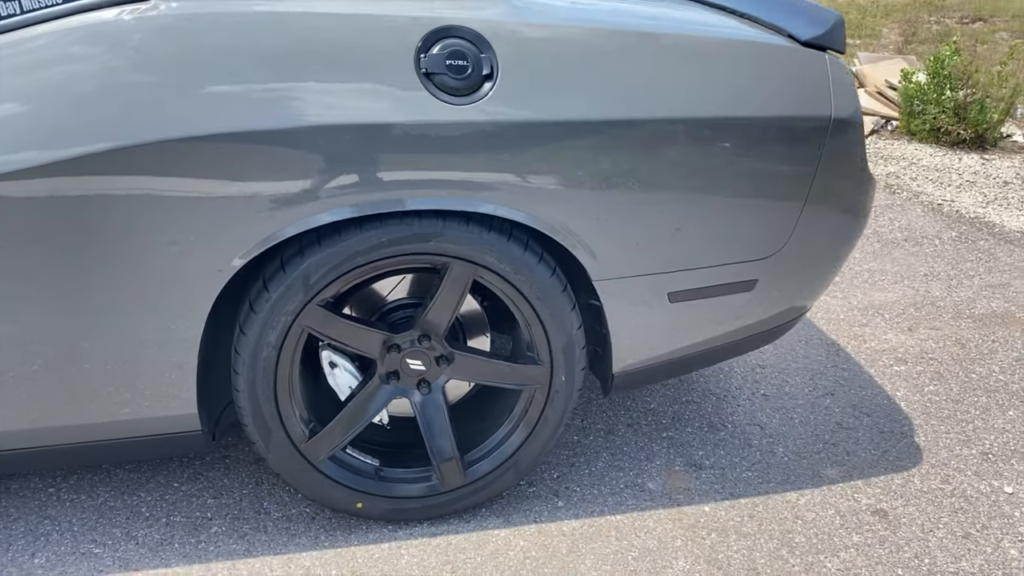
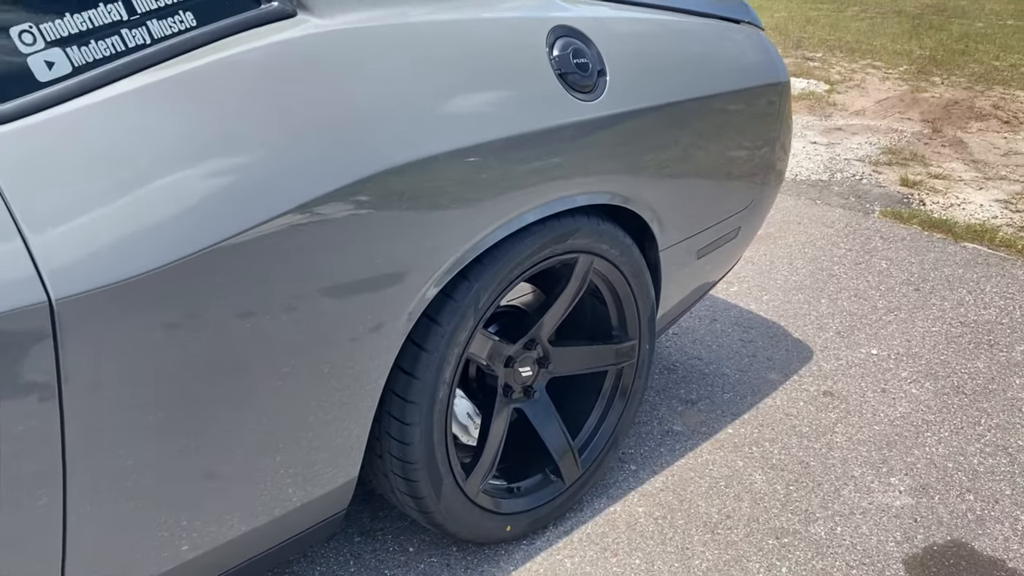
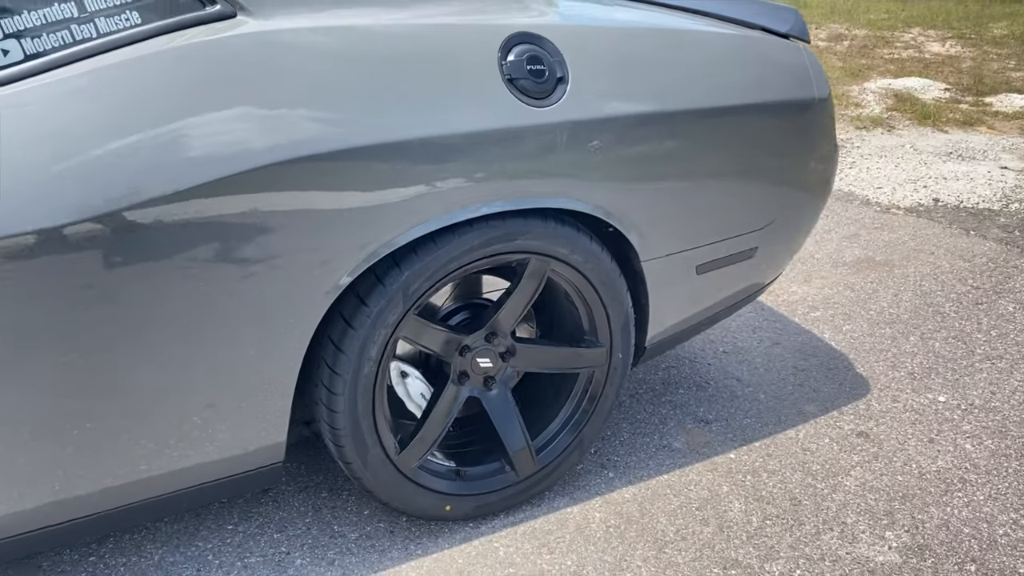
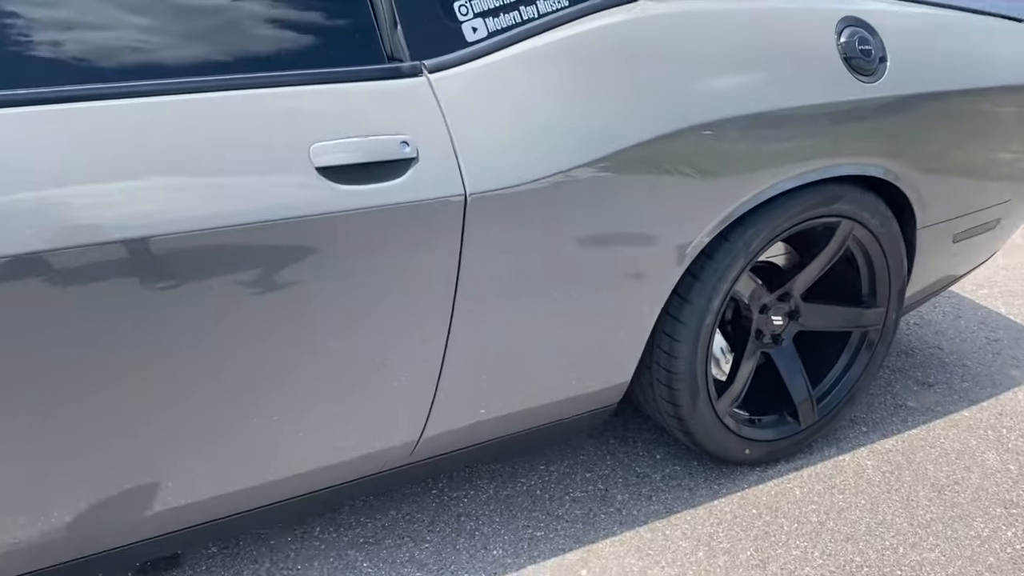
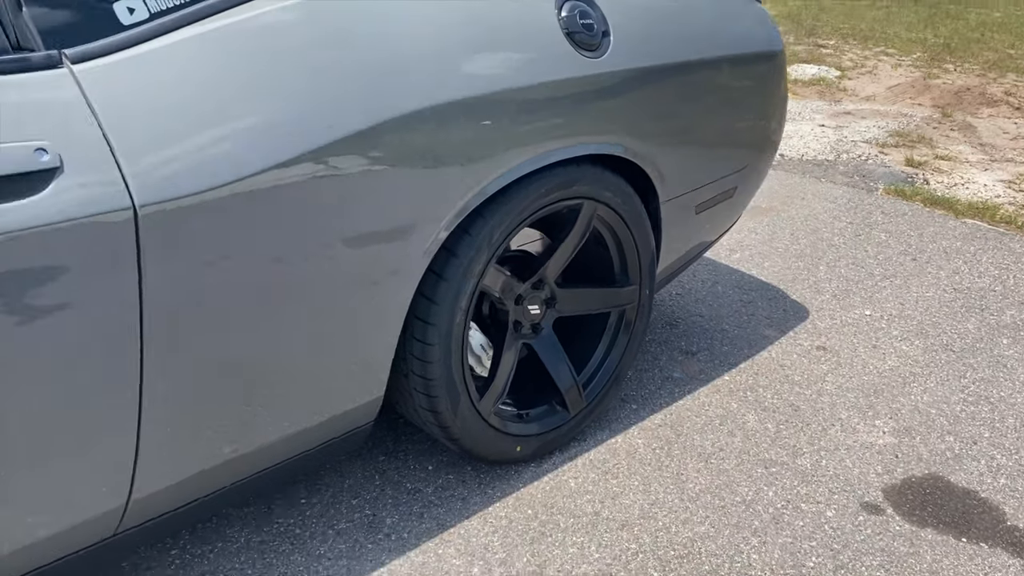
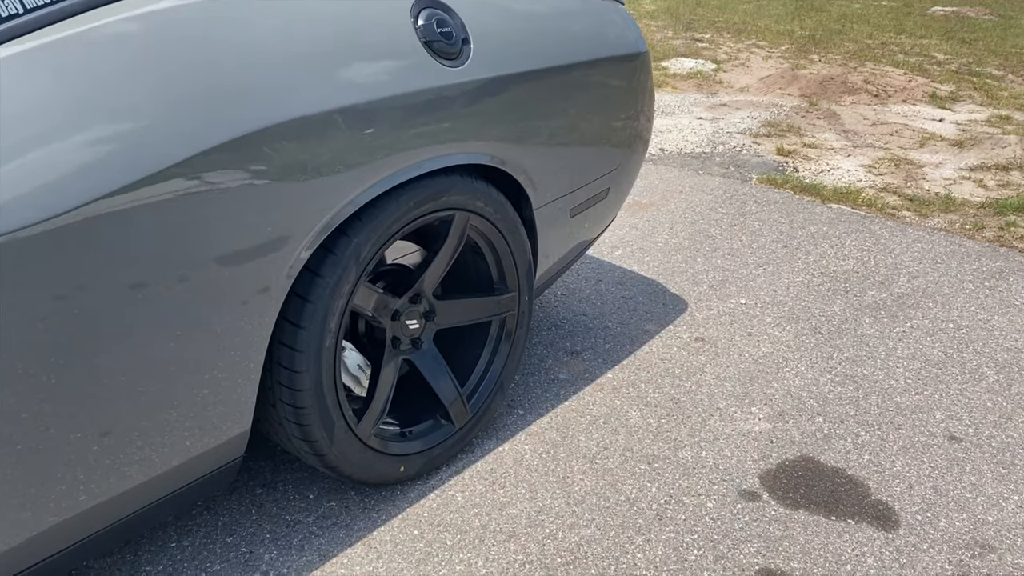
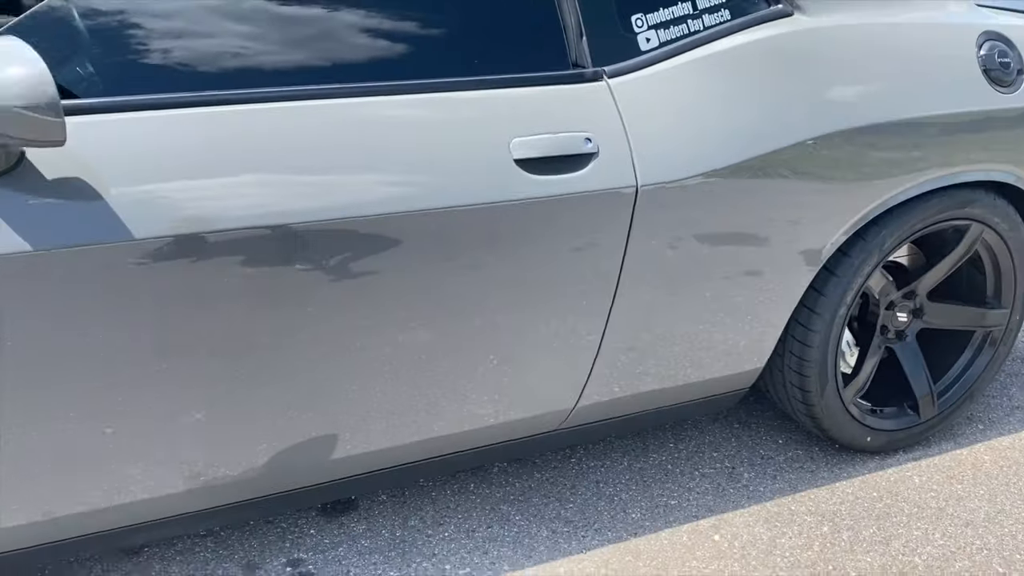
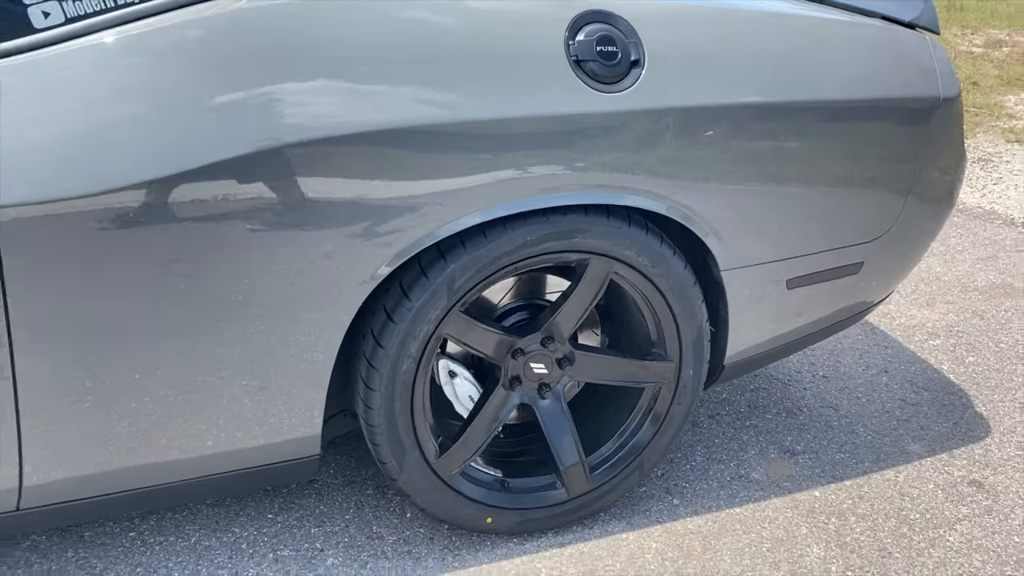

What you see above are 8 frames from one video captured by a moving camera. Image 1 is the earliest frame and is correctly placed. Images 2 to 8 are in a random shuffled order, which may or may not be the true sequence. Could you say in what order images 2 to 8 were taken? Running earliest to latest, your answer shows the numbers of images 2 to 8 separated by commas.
8, 3, 2, 6, 5, 4, 7
